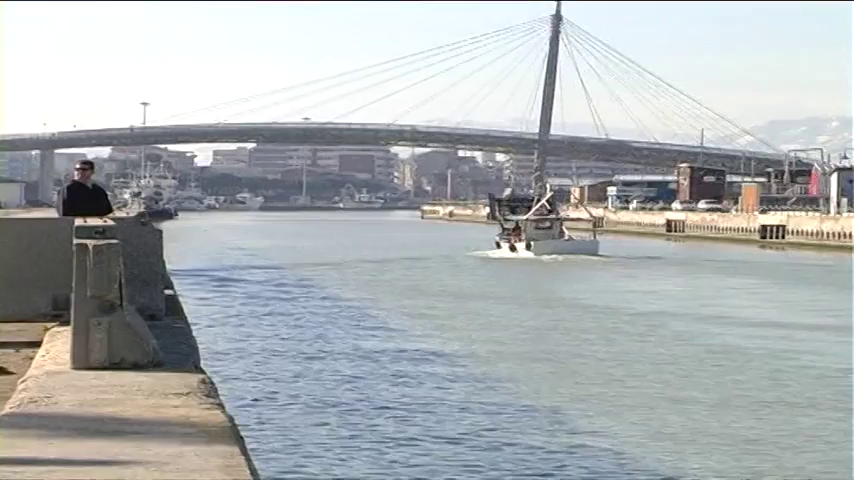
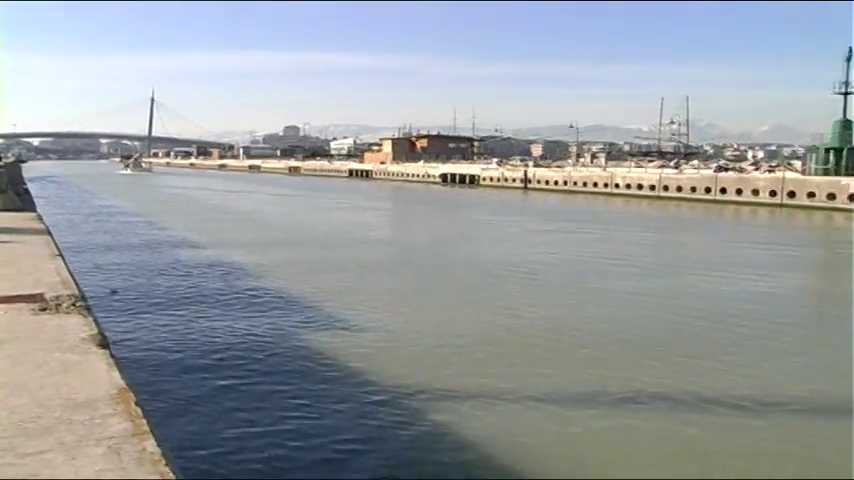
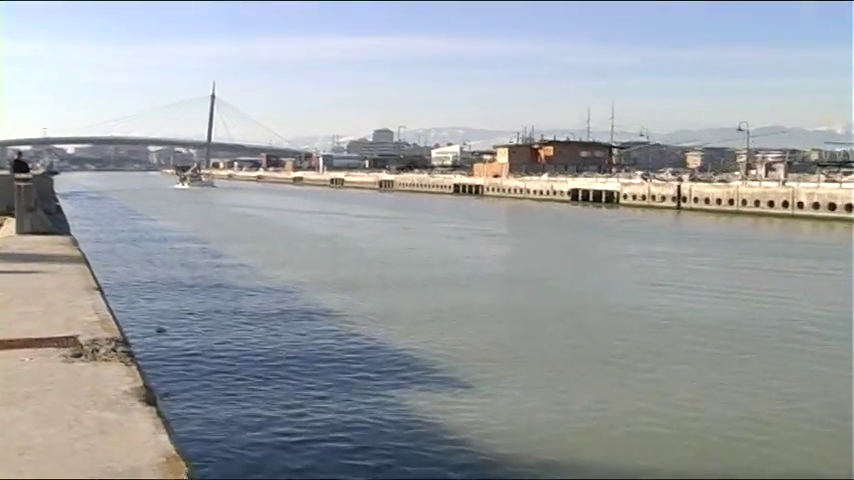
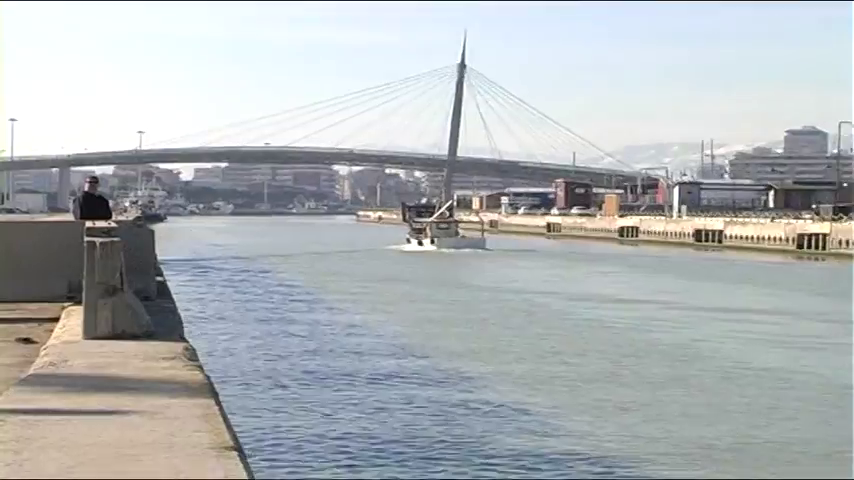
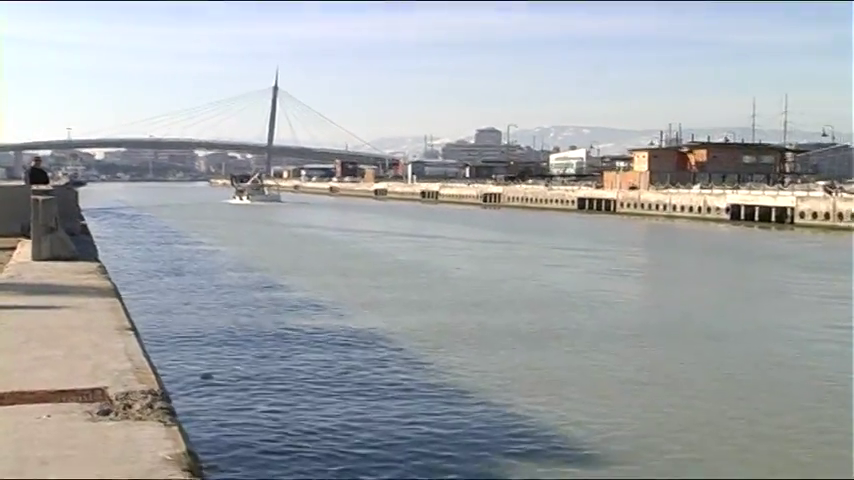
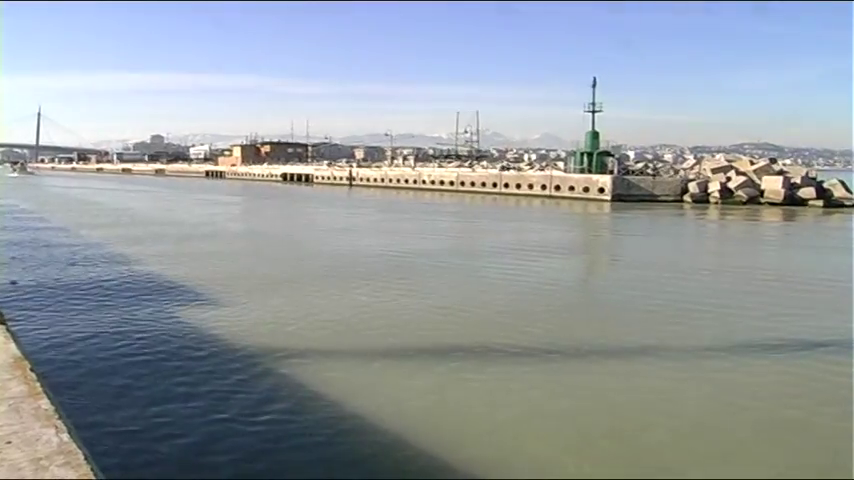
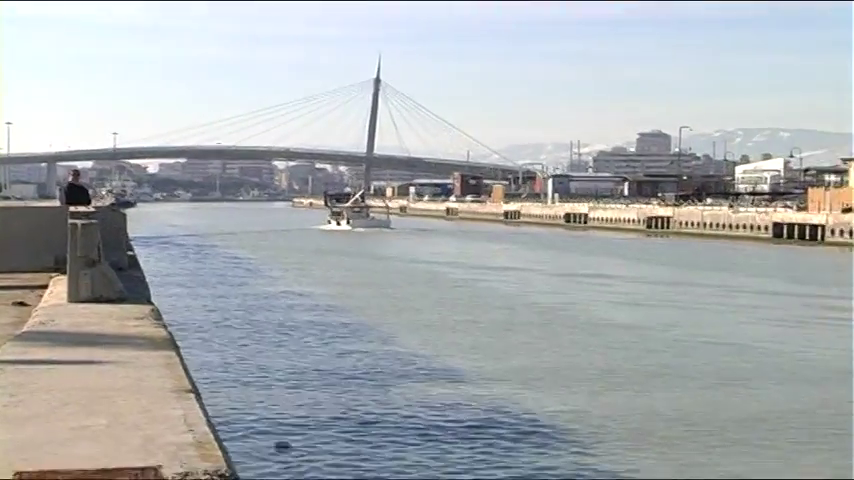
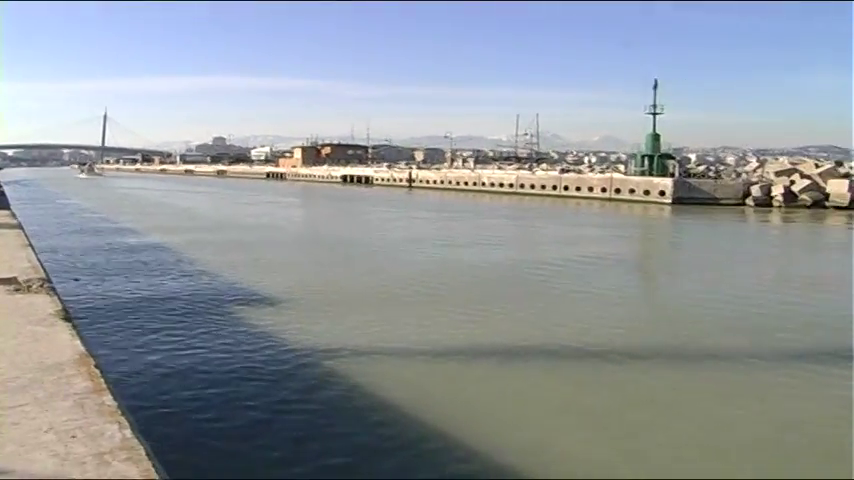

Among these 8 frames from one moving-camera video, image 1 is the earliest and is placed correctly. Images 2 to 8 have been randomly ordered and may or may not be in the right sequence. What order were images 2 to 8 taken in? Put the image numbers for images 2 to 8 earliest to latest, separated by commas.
4, 7, 5, 3, 2, 8, 6
